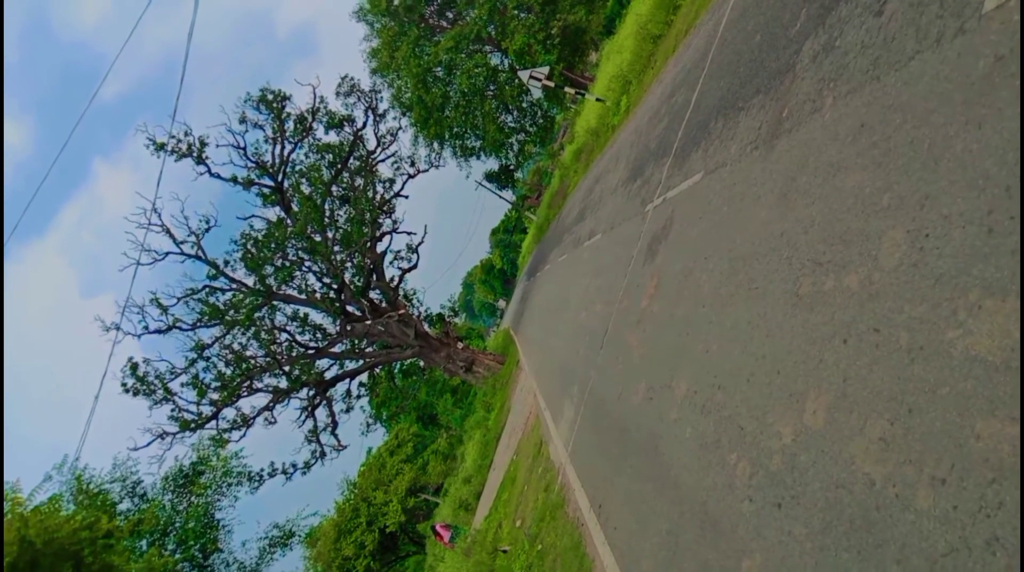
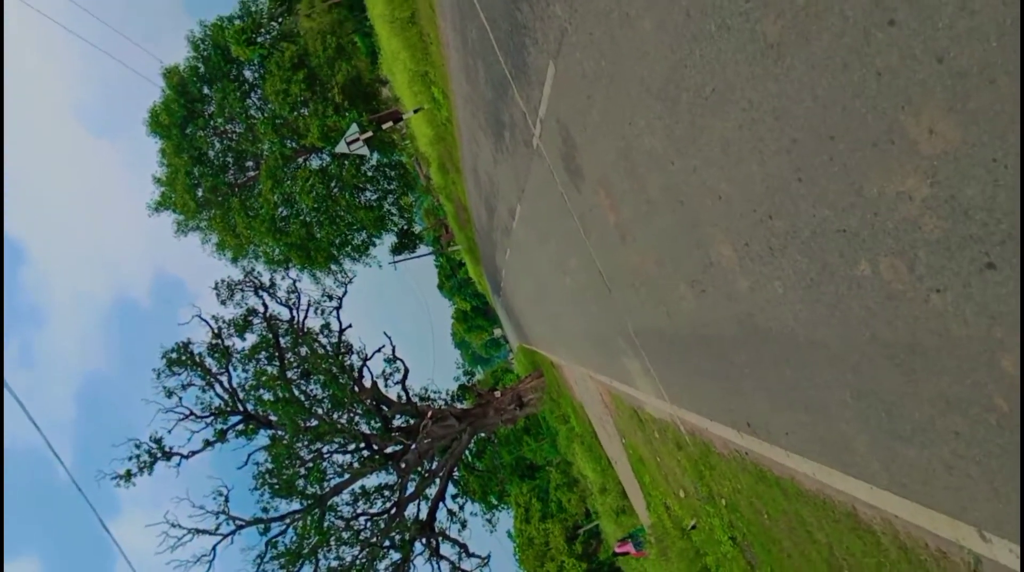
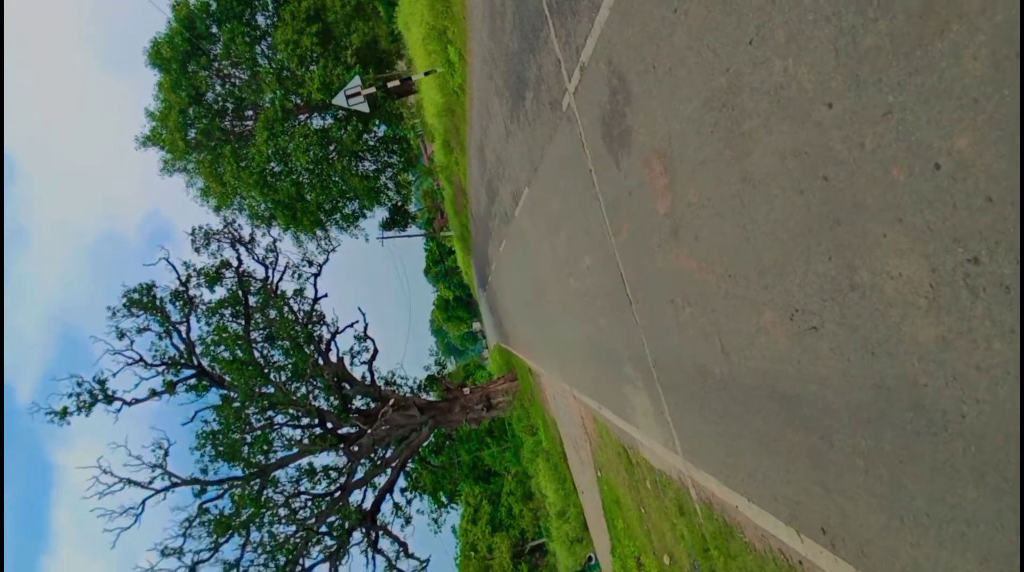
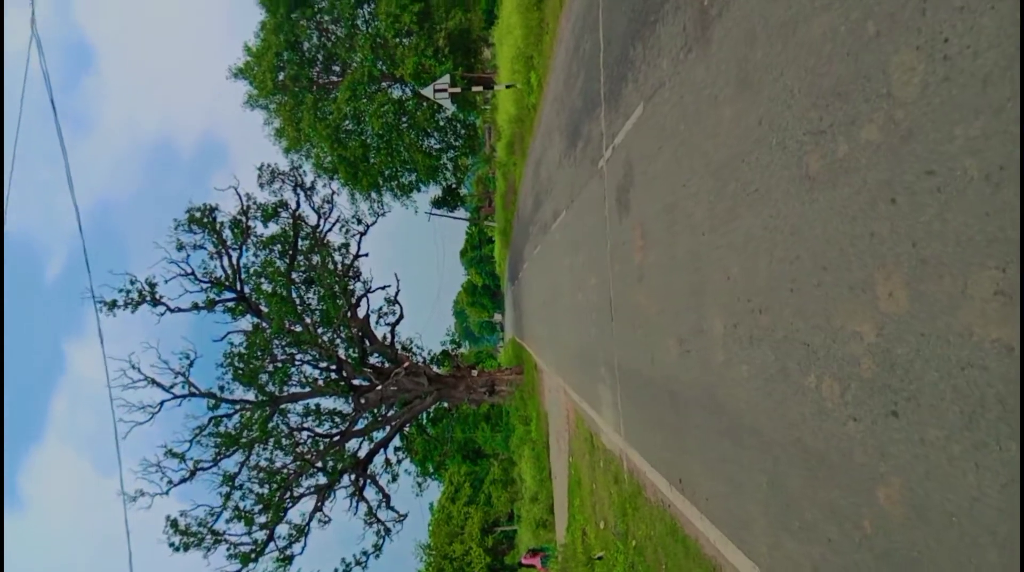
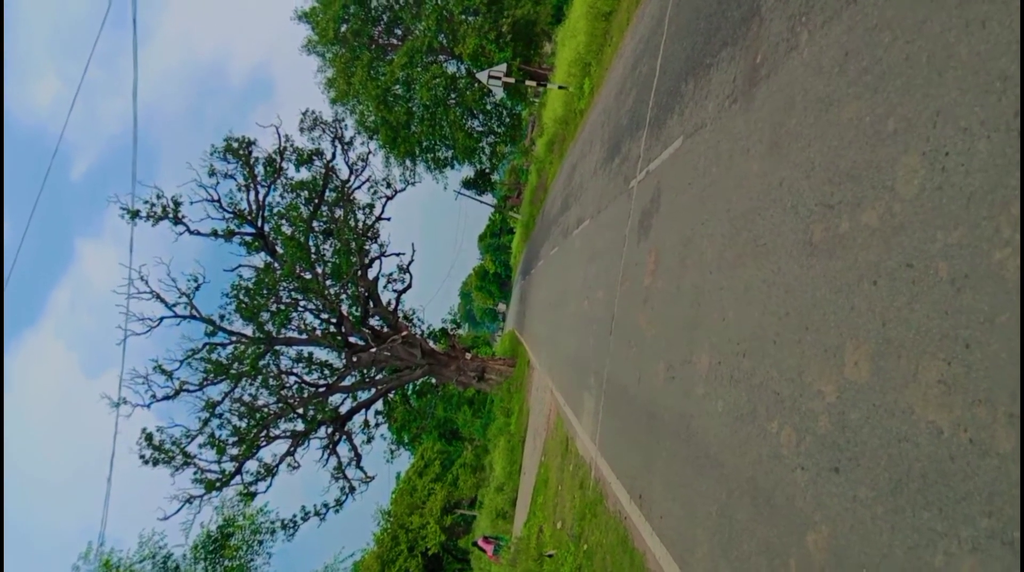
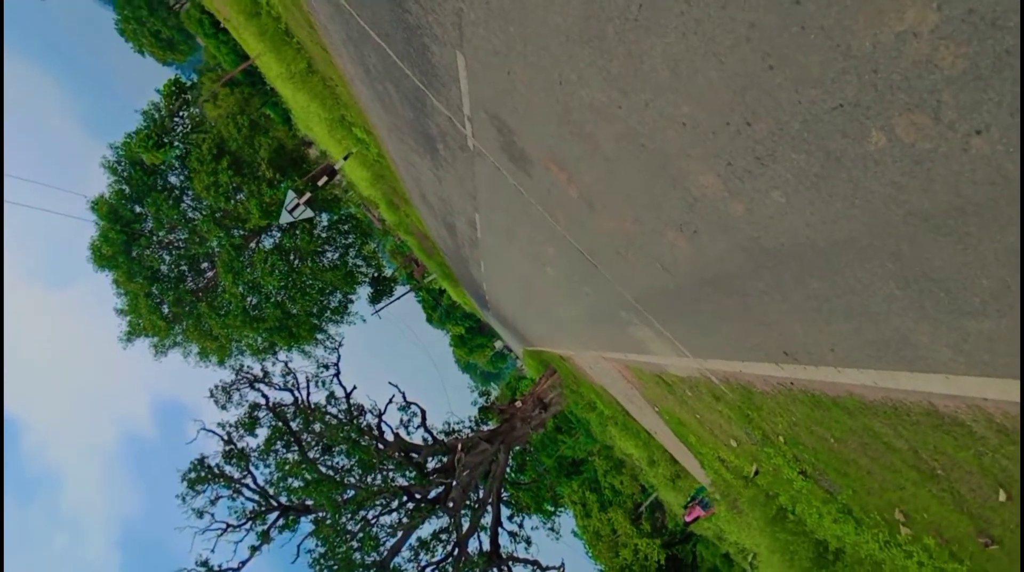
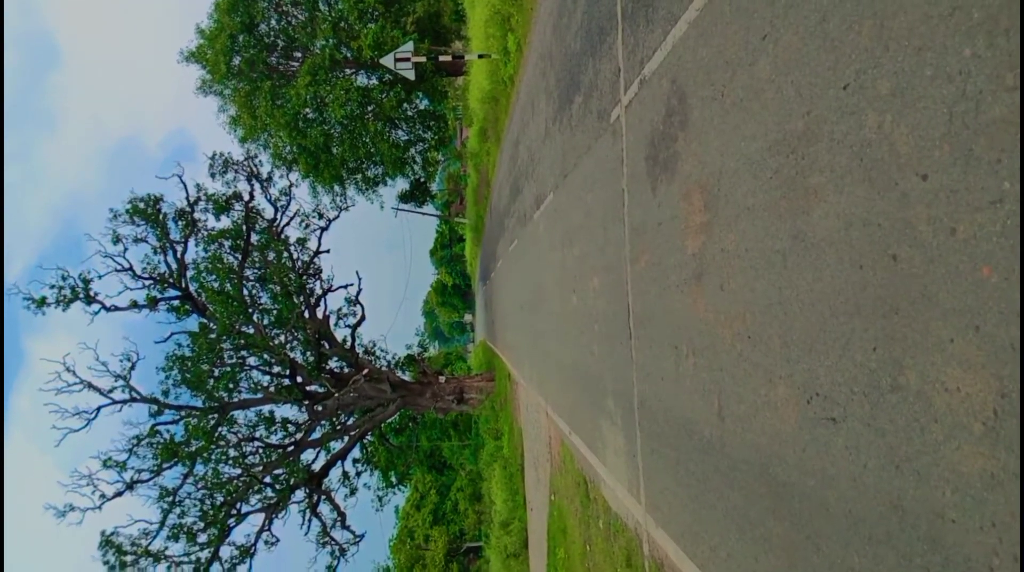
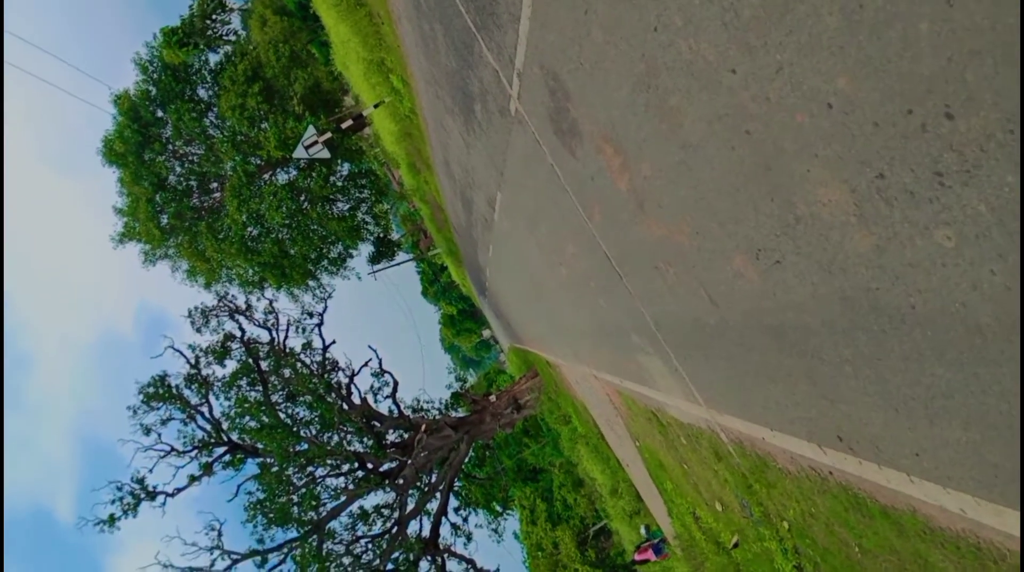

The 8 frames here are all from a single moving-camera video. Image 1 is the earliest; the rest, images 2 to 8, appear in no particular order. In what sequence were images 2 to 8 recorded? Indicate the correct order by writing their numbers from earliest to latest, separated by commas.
5, 4, 2, 6, 8, 3, 7
